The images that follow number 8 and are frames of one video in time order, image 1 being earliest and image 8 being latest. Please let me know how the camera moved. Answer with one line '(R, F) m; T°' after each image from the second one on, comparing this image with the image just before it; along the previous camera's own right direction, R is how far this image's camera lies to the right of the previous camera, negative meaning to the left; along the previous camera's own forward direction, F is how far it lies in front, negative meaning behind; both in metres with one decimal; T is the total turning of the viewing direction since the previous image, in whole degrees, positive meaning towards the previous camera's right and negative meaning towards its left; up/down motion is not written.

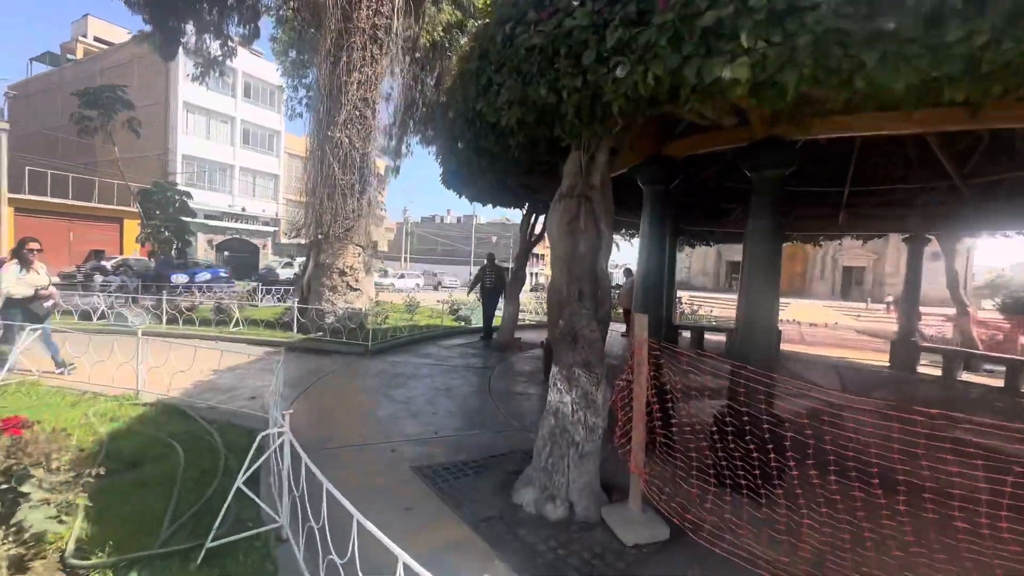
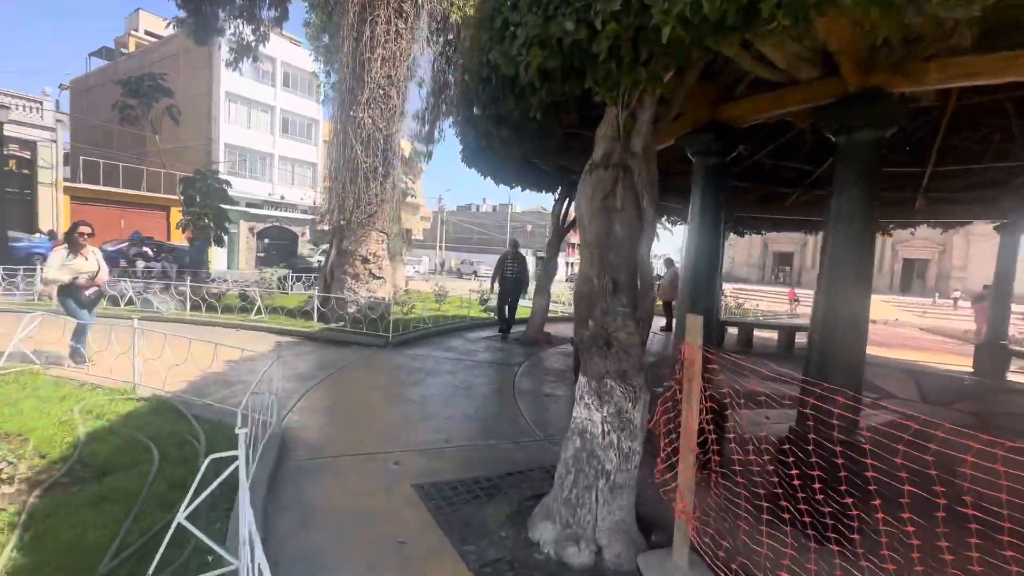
(+0.1, +0.6) m; -4°
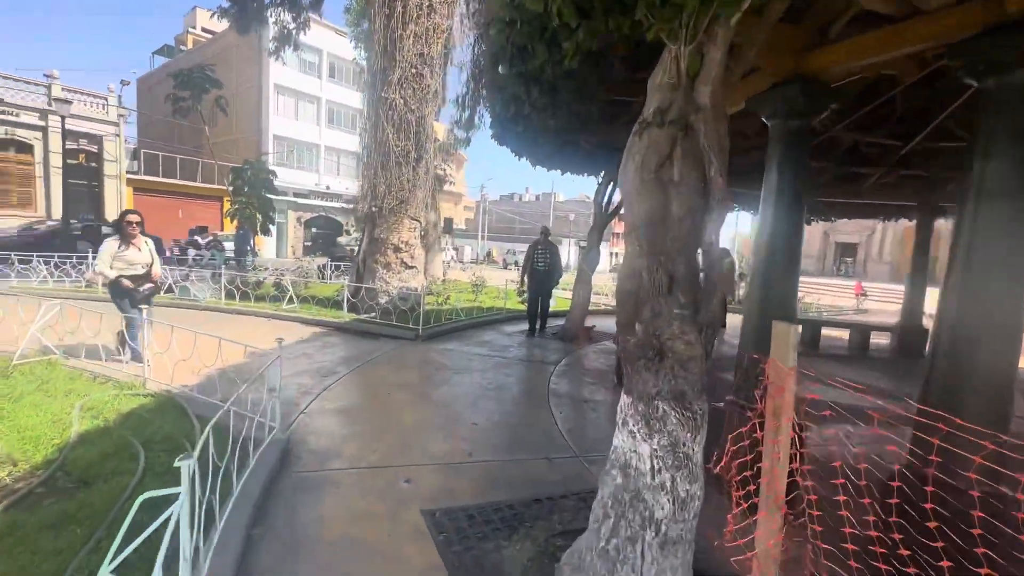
(+0.1, +0.6) m; -5°
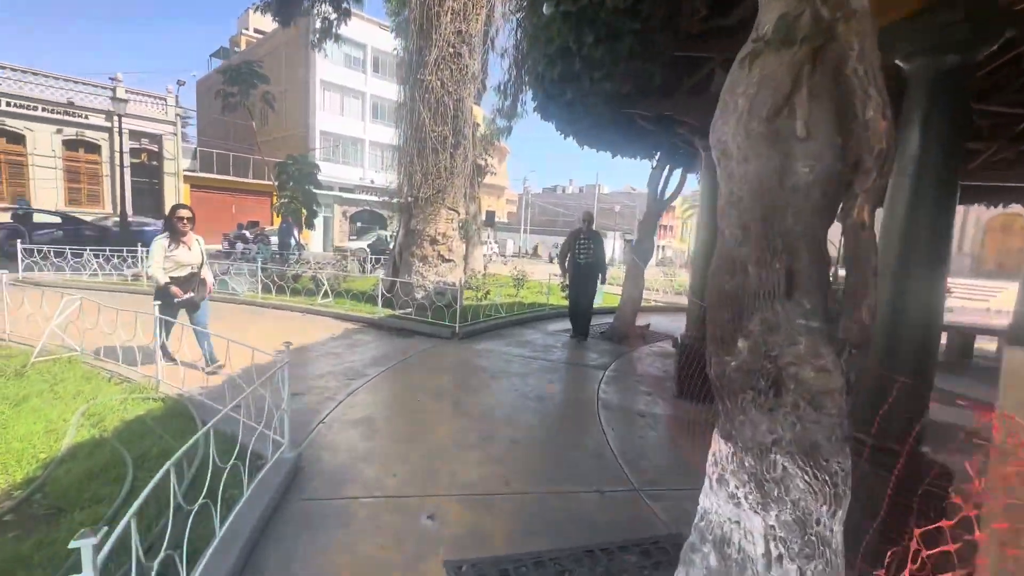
(0.0, +0.6) m; -5°
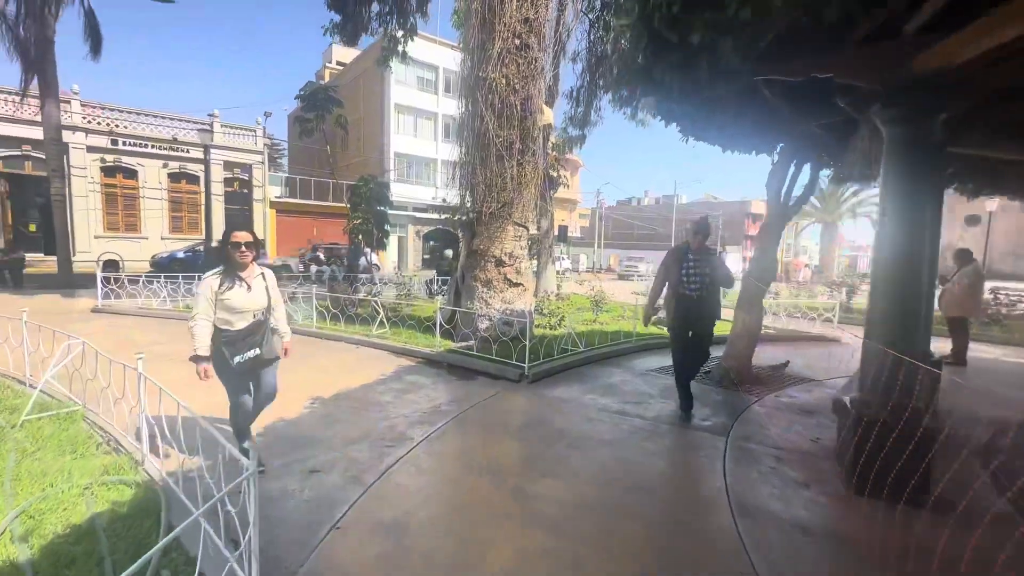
(-0.1, +1.3) m; -9°
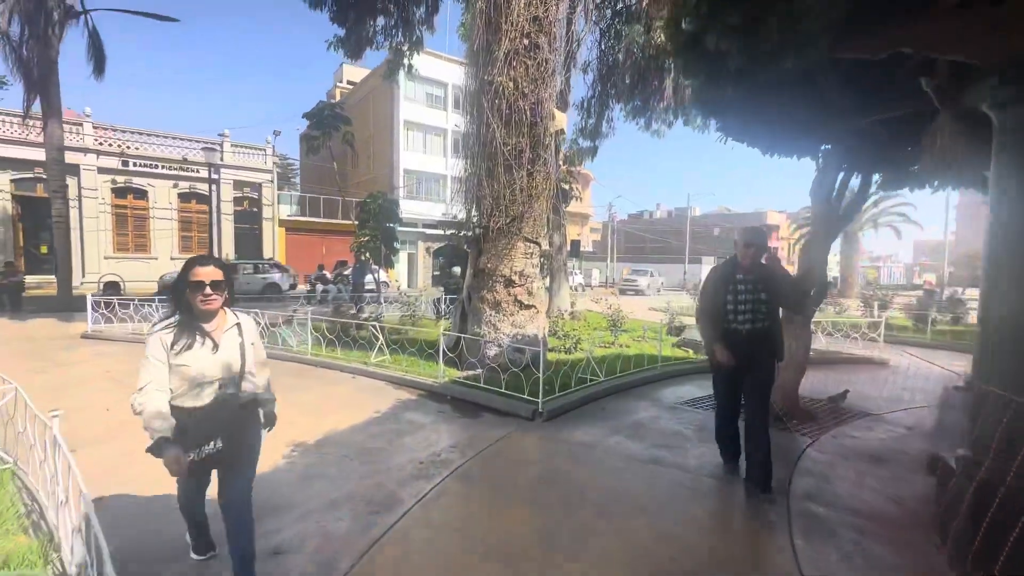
(0.0, +0.7) m; -1°
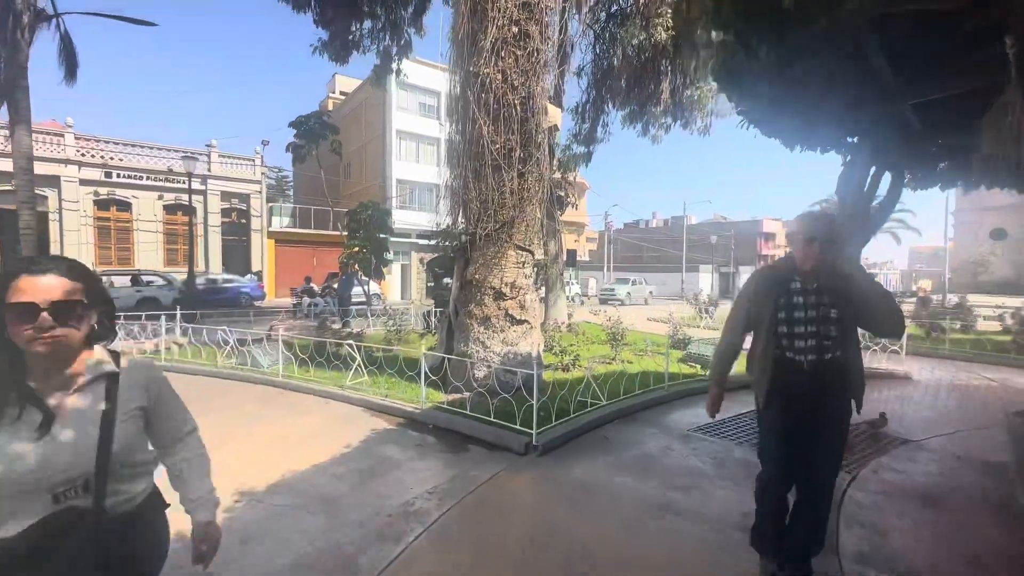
(+0.1, +0.7) m; 0°
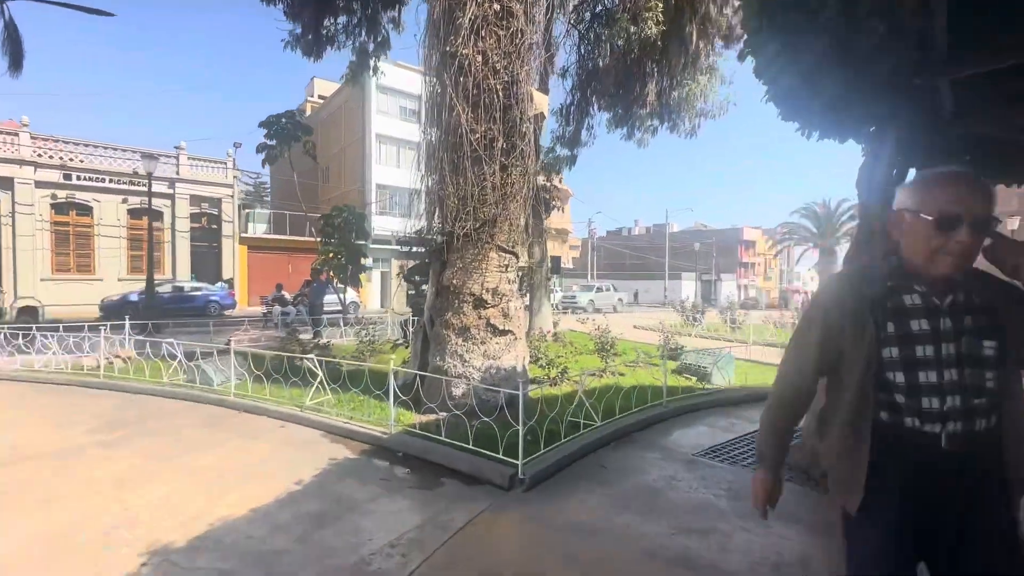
(0.0, +0.6) m; +2°
